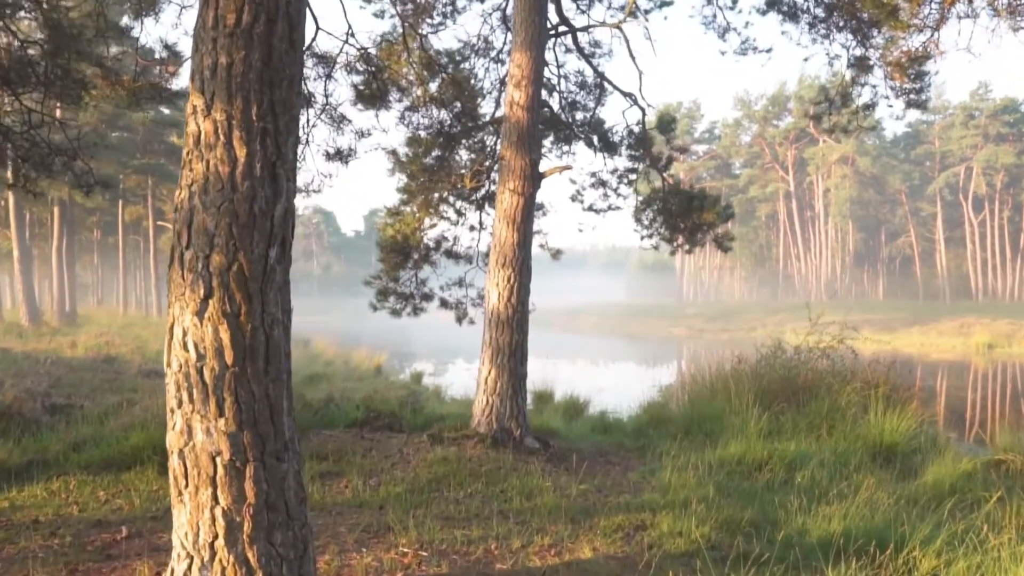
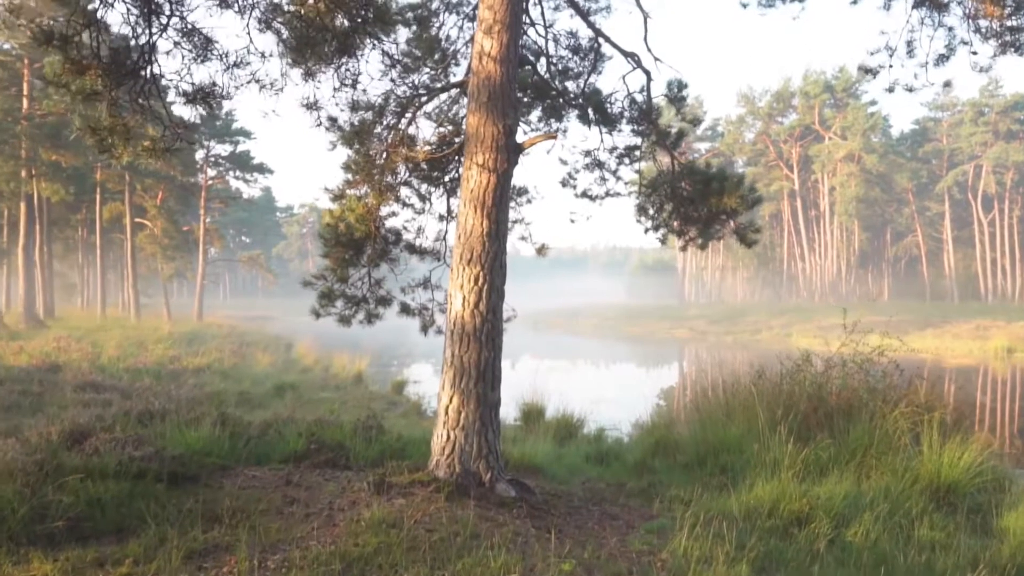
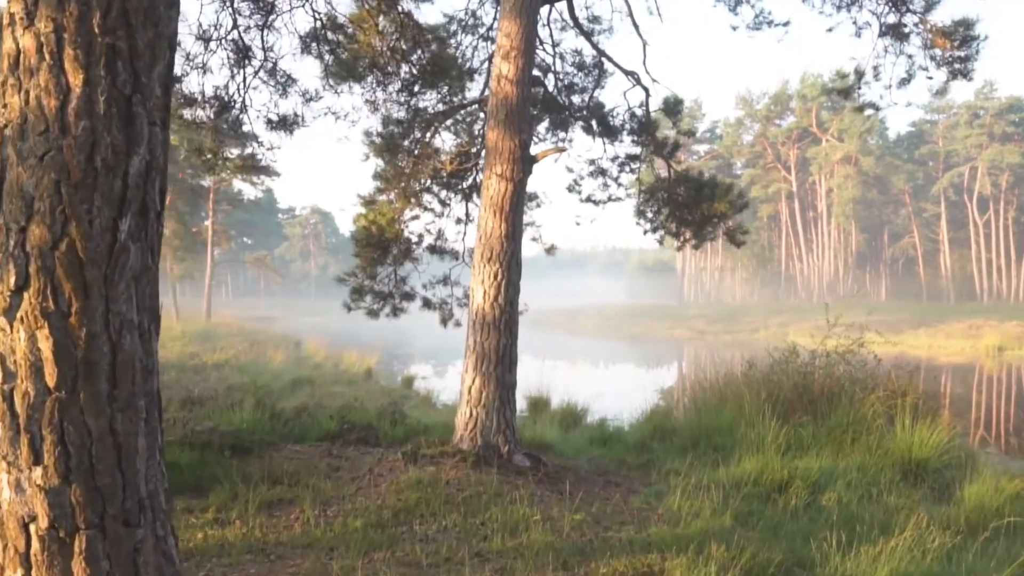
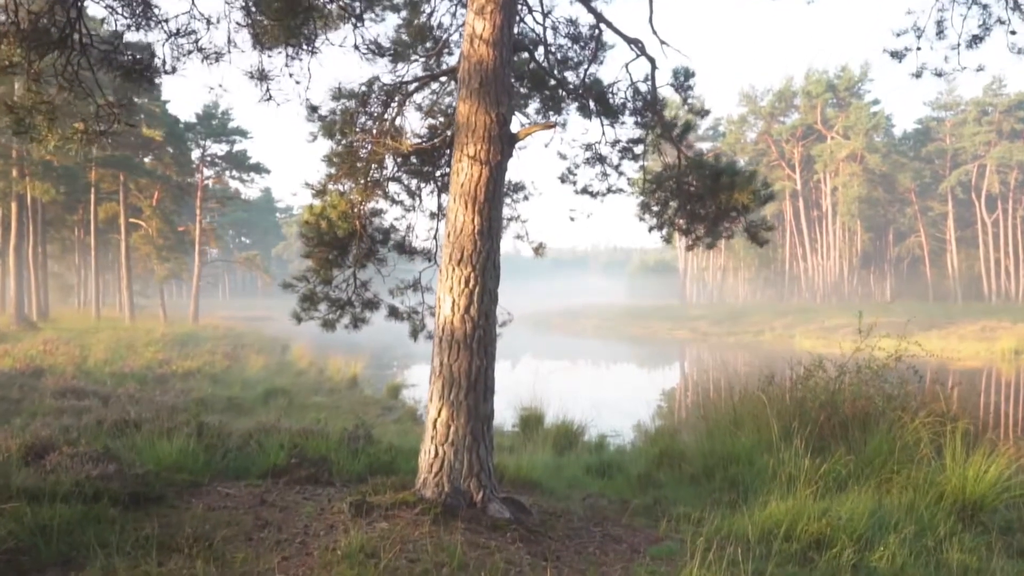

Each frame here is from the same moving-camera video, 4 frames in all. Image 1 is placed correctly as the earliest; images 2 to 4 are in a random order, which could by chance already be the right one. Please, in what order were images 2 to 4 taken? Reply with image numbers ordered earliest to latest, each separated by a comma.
3, 2, 4
